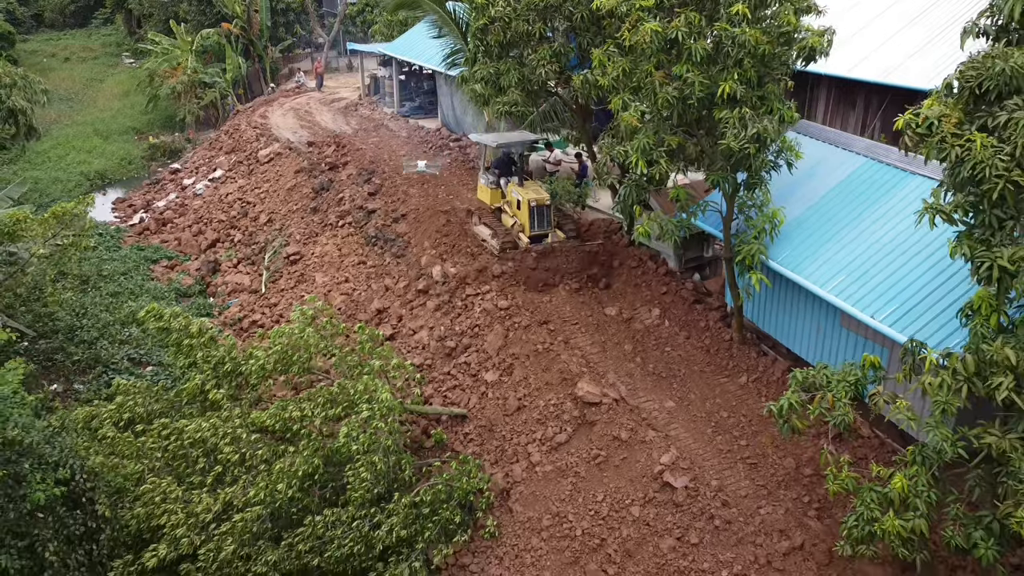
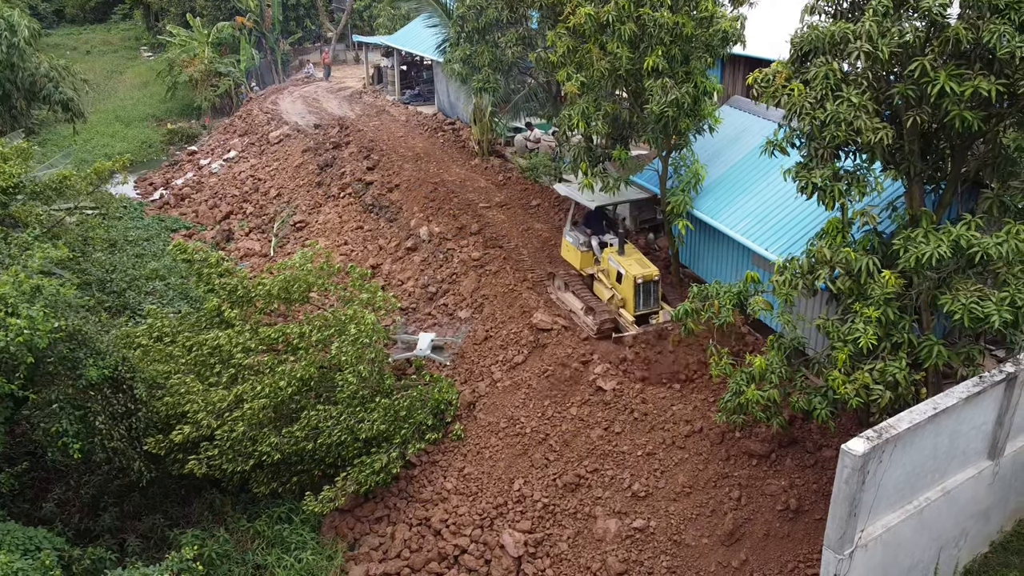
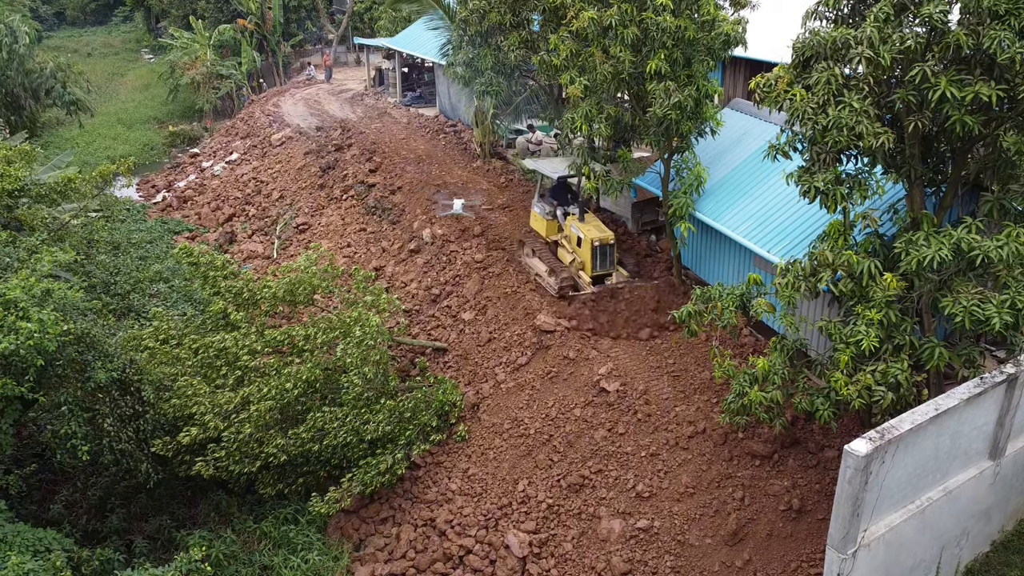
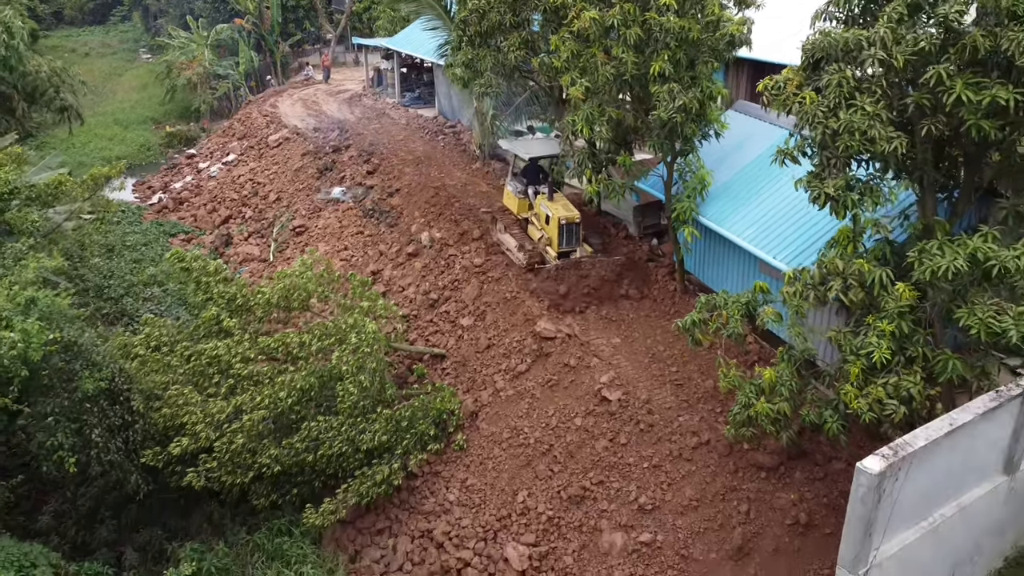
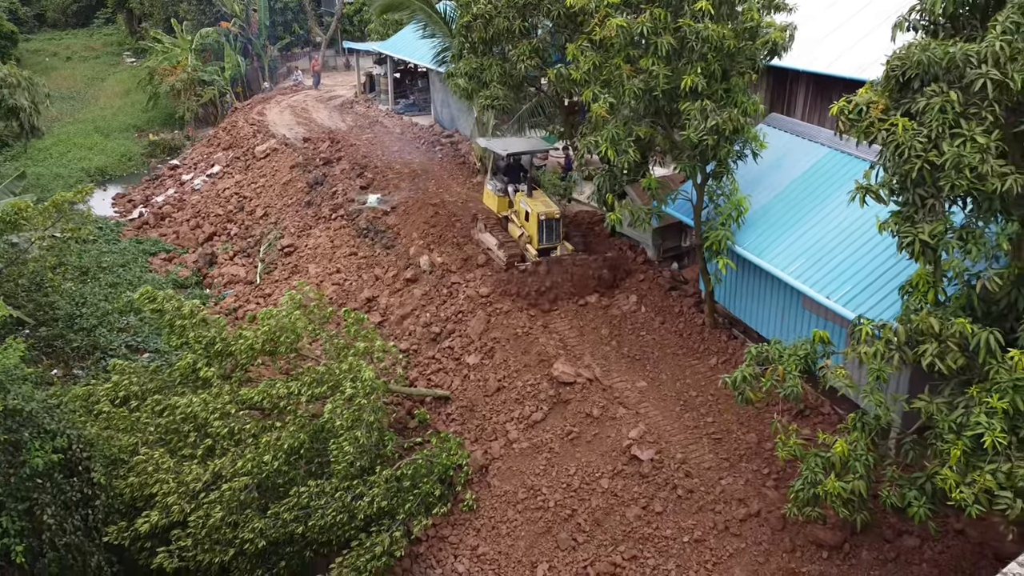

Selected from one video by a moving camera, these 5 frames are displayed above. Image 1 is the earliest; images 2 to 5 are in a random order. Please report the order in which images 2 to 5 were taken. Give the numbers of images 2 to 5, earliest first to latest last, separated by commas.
5, 4, 3, 2
